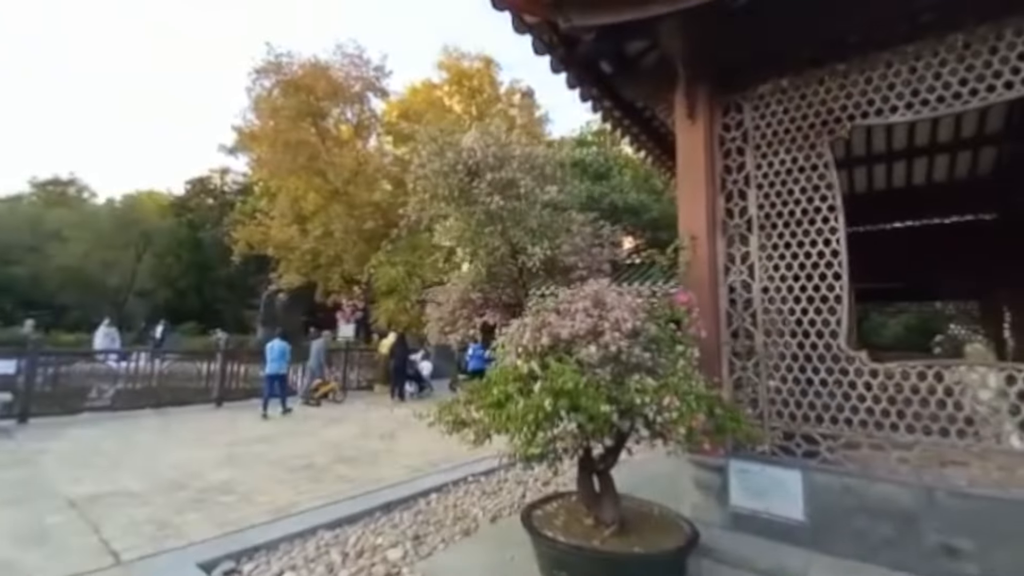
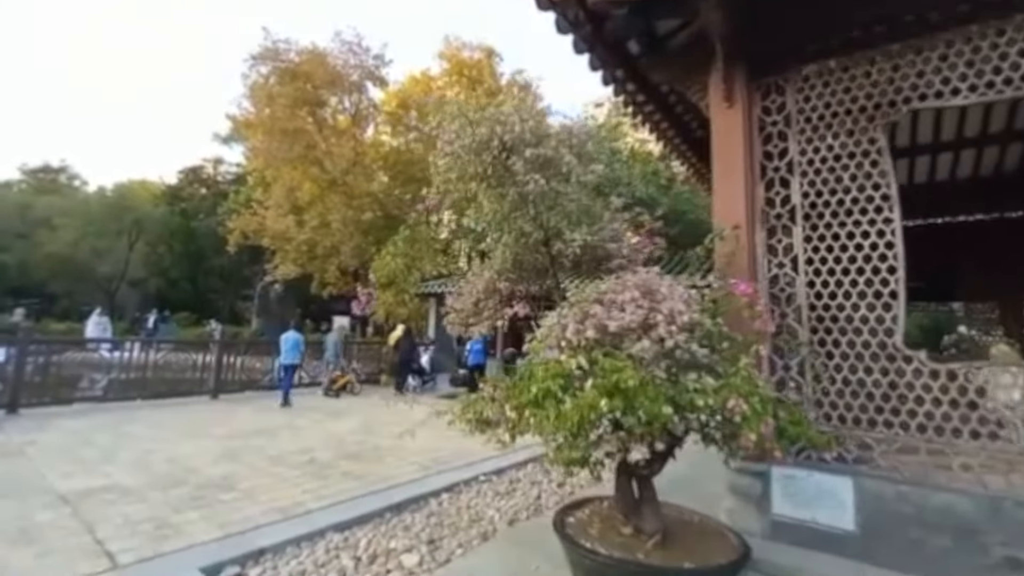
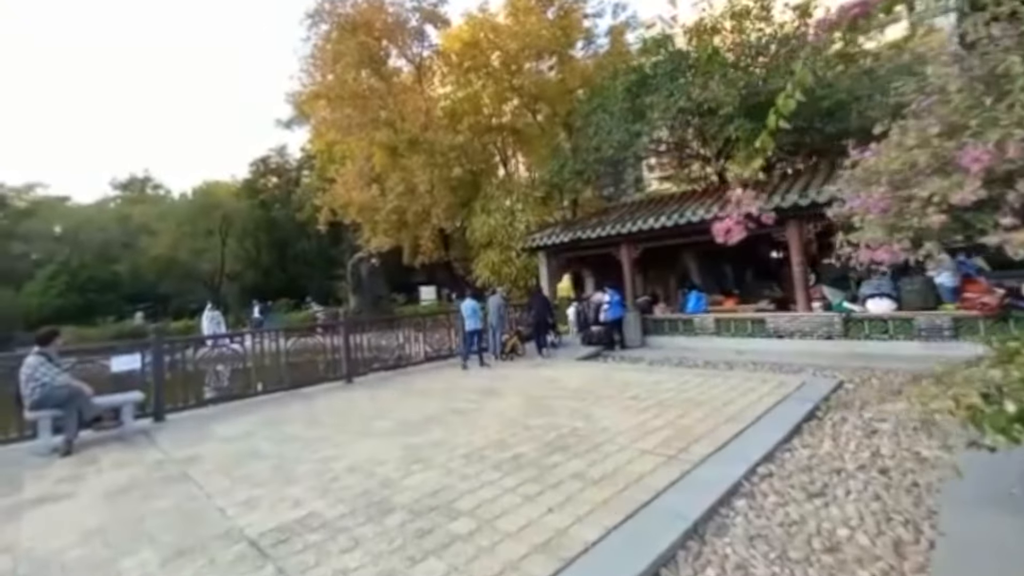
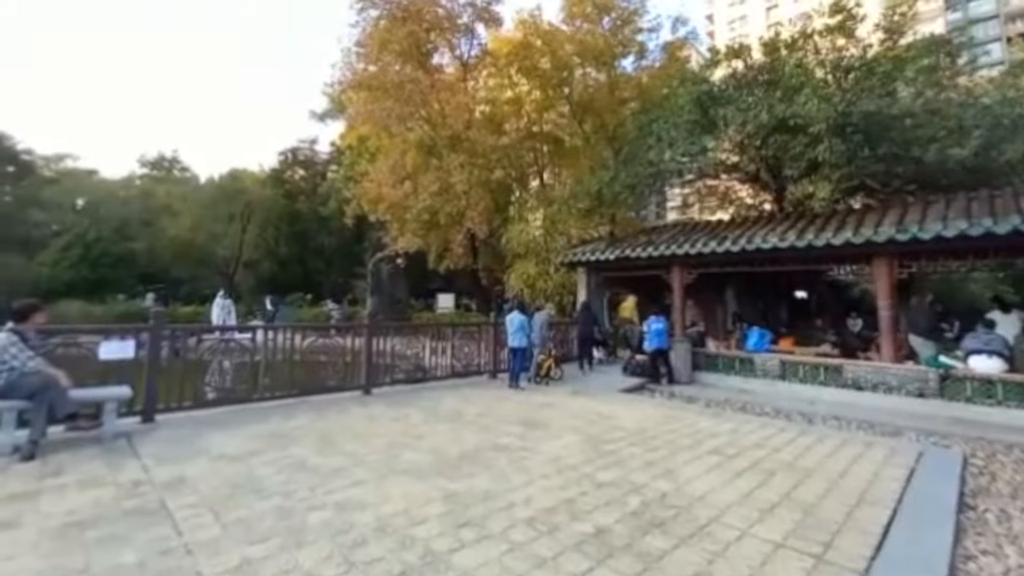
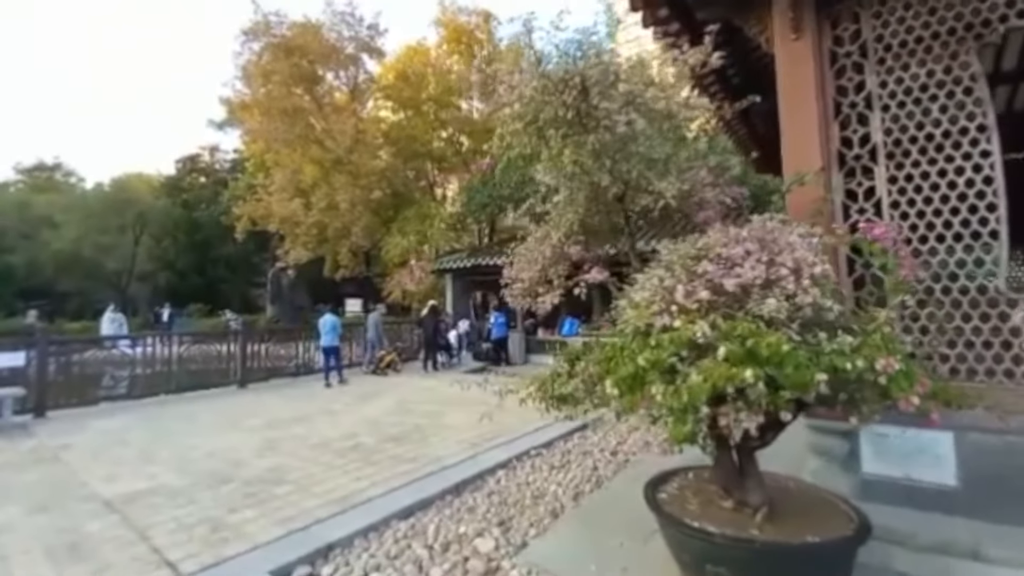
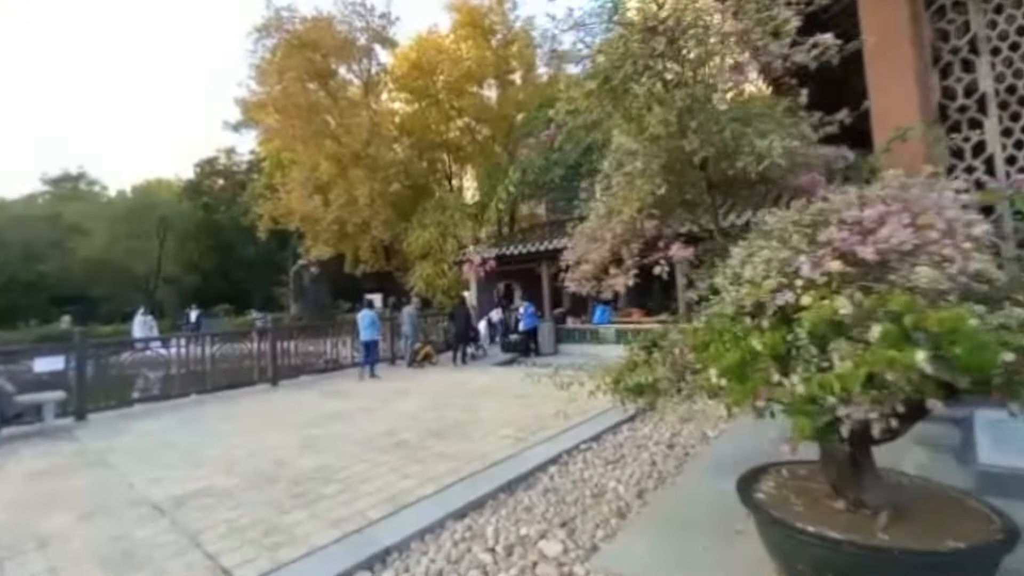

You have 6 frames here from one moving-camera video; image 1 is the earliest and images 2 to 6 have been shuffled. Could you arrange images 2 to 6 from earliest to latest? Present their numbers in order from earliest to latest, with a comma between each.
2, 5, 6, 3, 4
